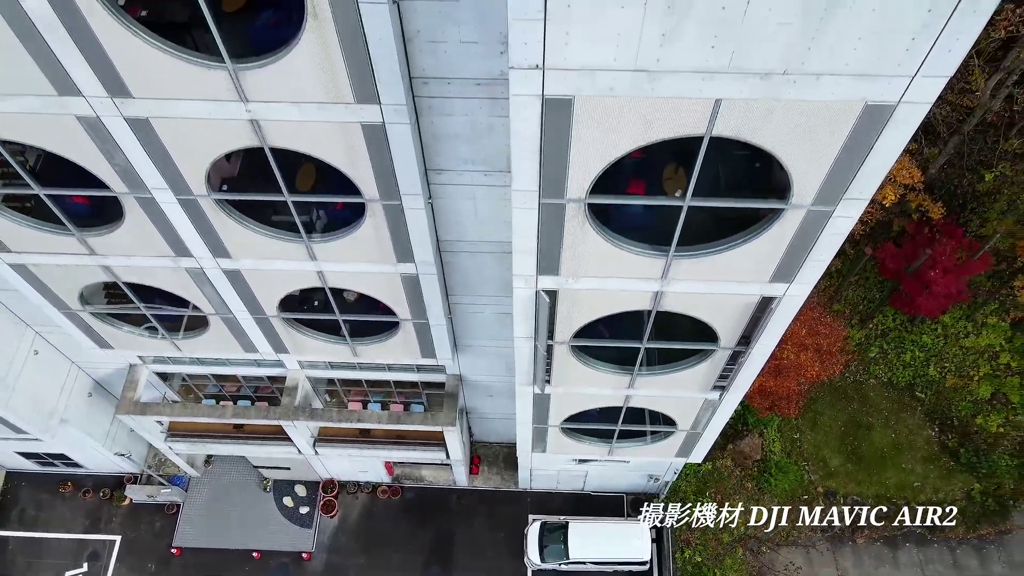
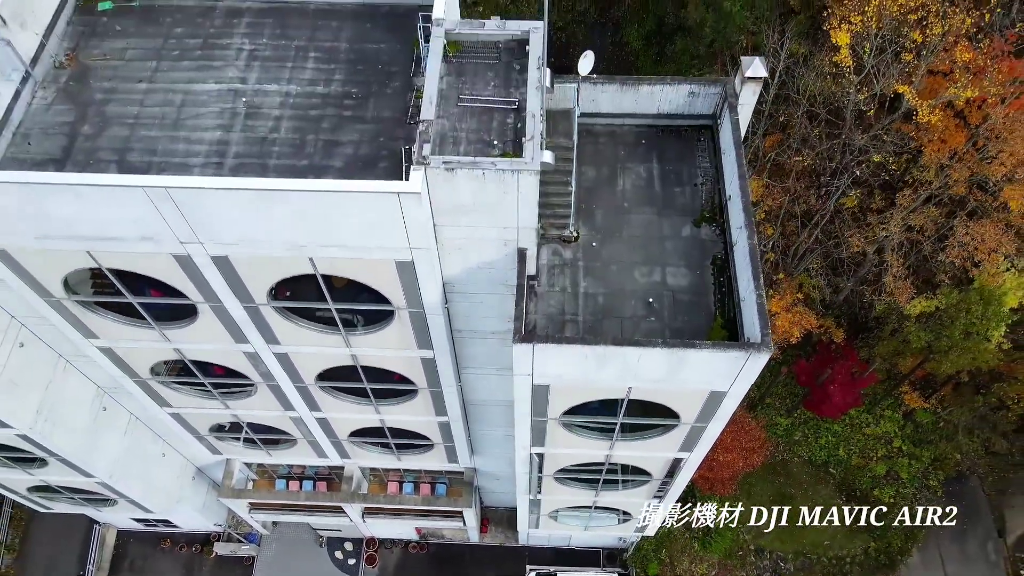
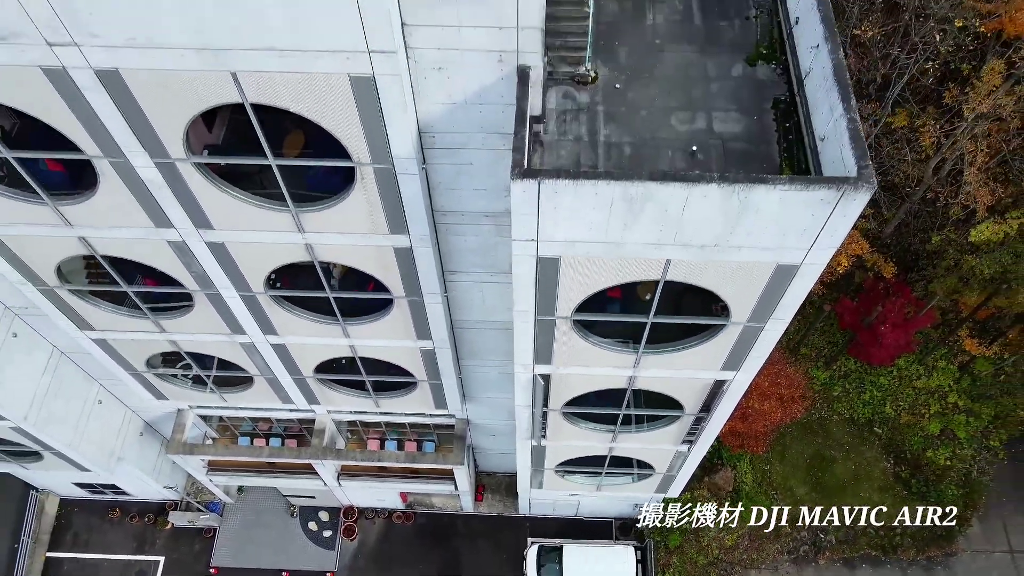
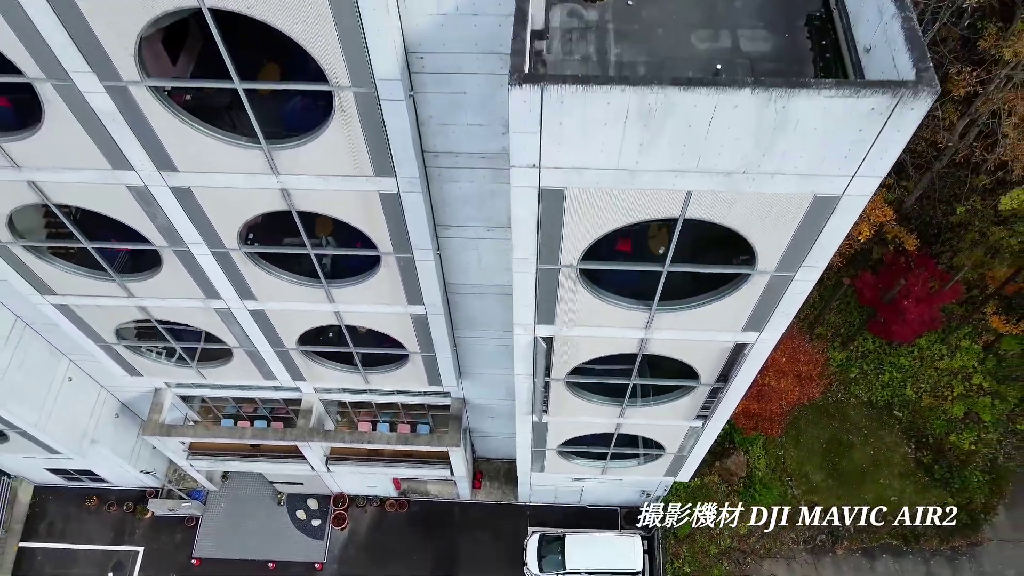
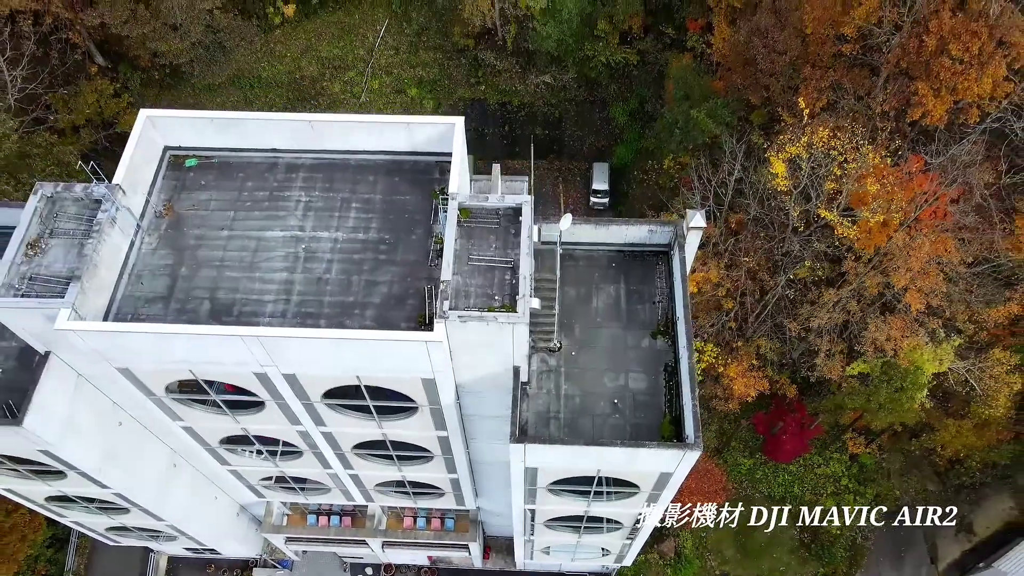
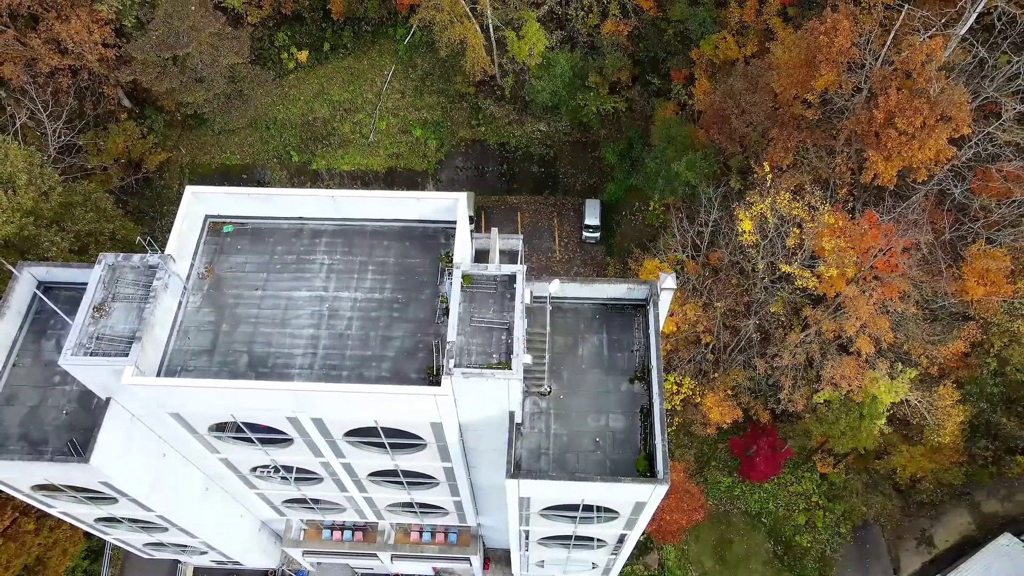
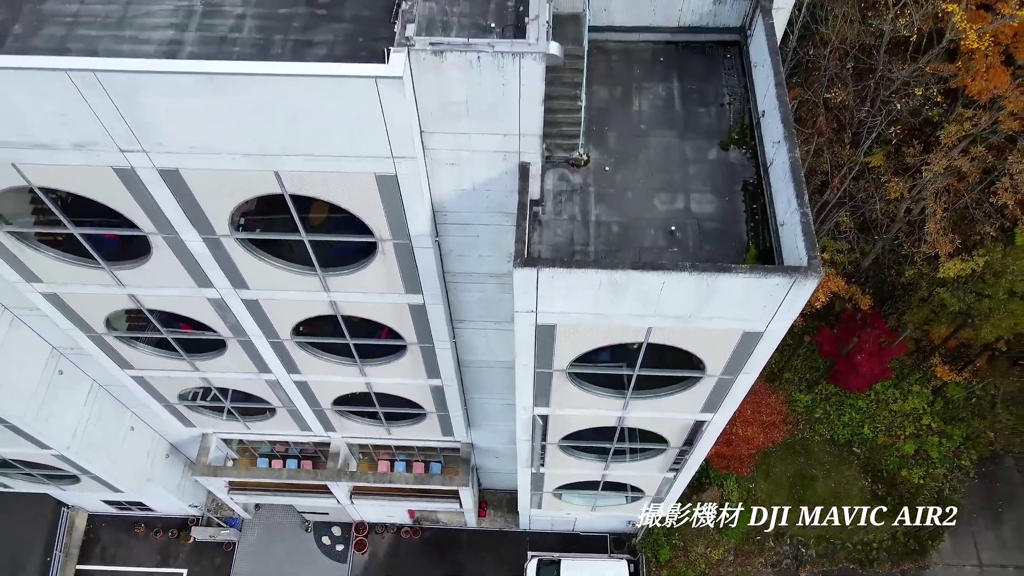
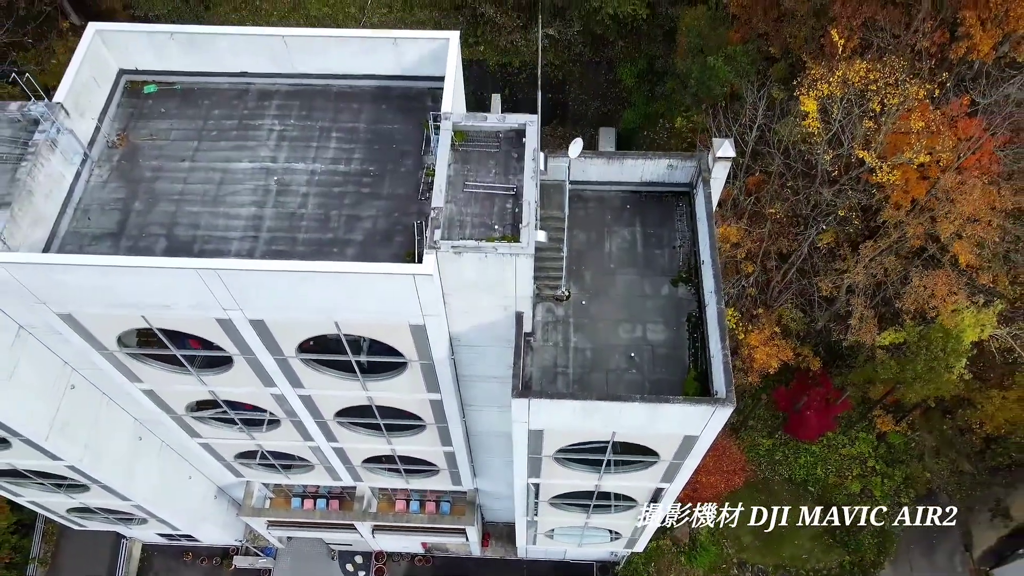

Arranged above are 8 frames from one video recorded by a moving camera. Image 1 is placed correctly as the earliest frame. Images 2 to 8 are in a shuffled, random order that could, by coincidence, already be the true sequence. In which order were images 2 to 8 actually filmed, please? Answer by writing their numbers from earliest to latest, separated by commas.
4, 3, 7, 2, 8, 5, 6
